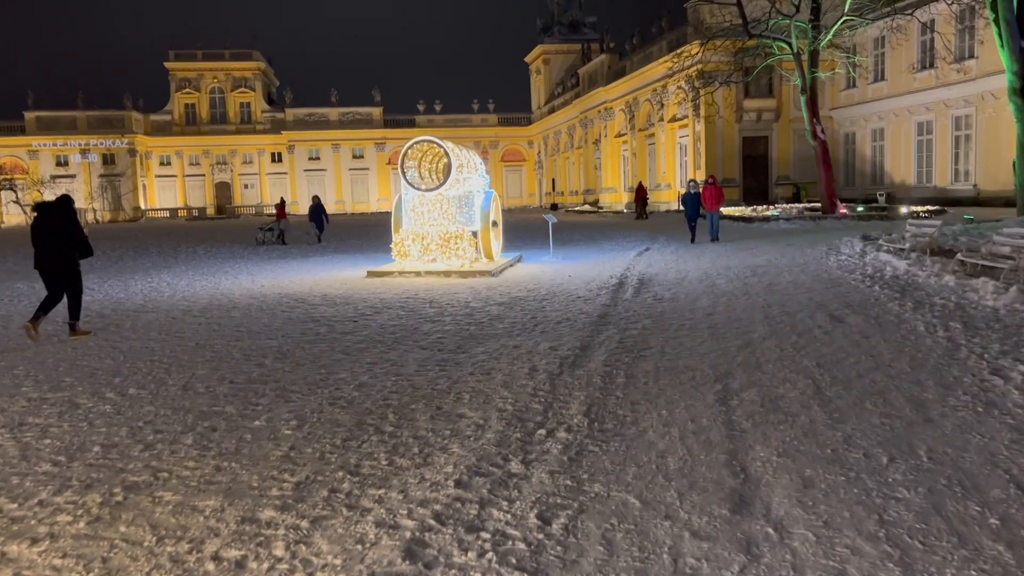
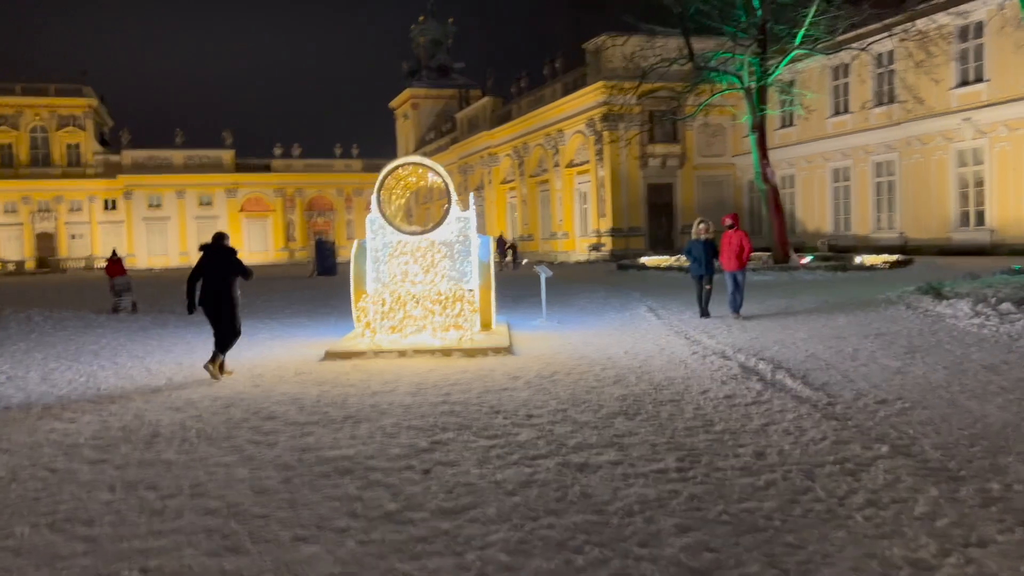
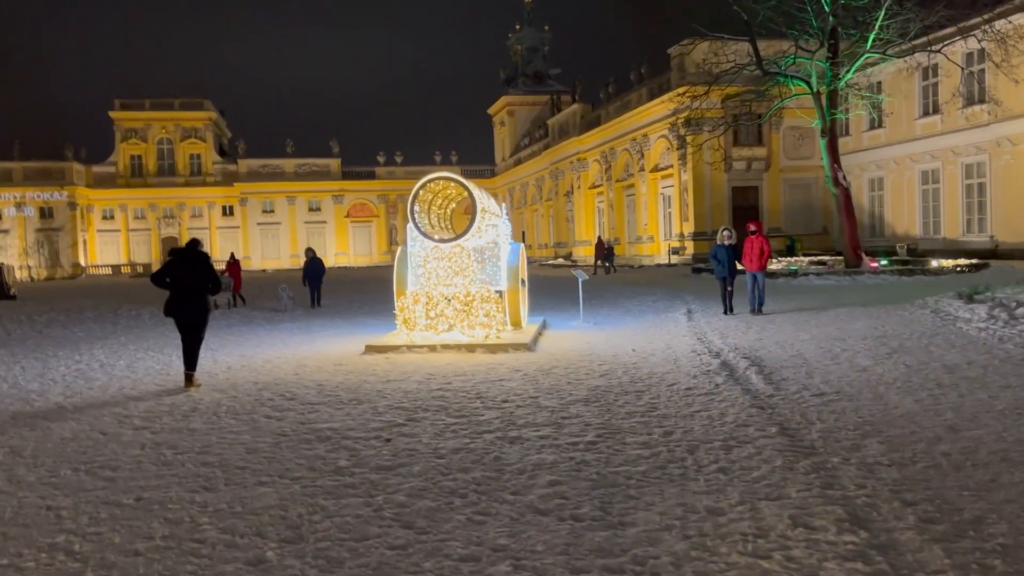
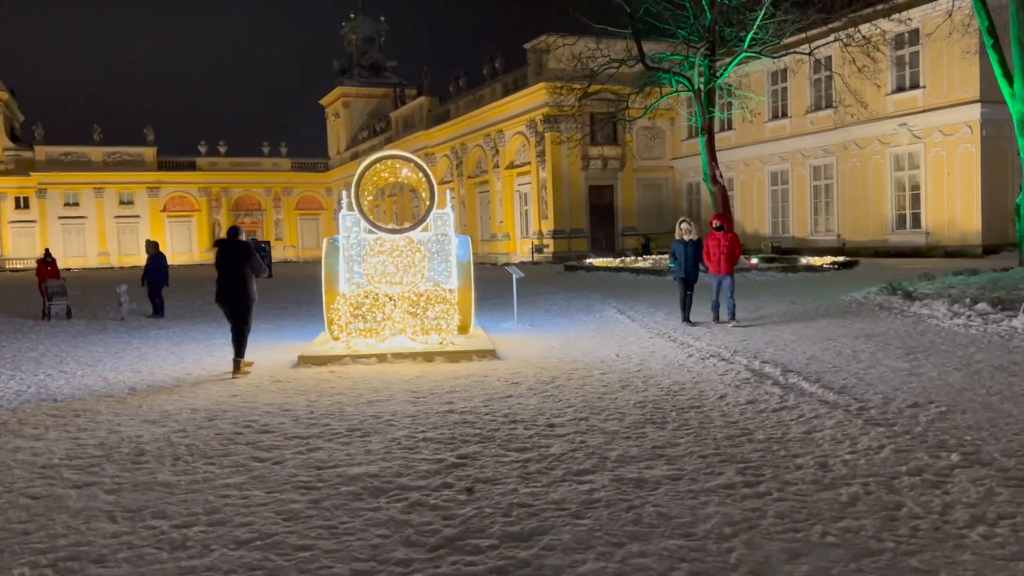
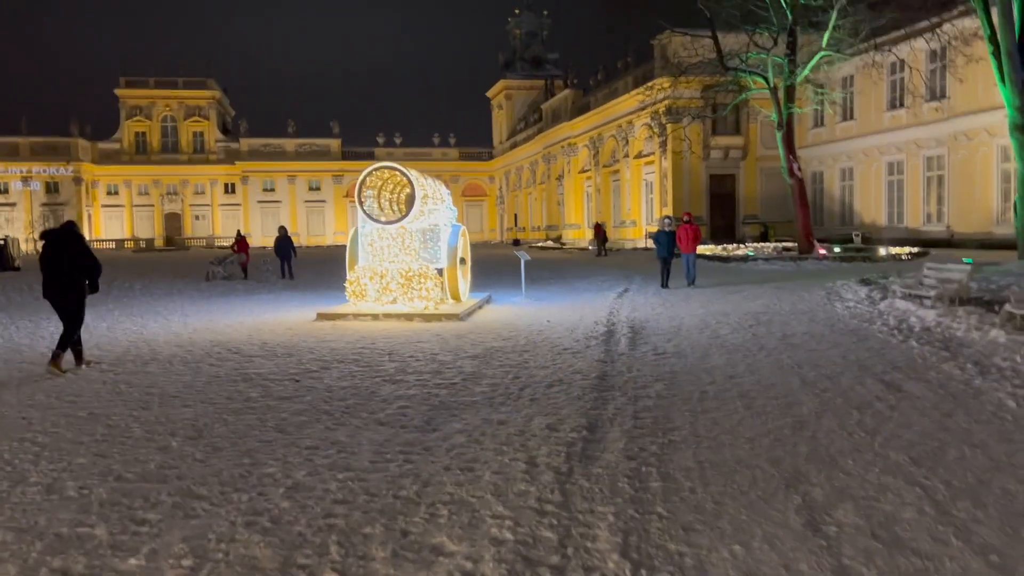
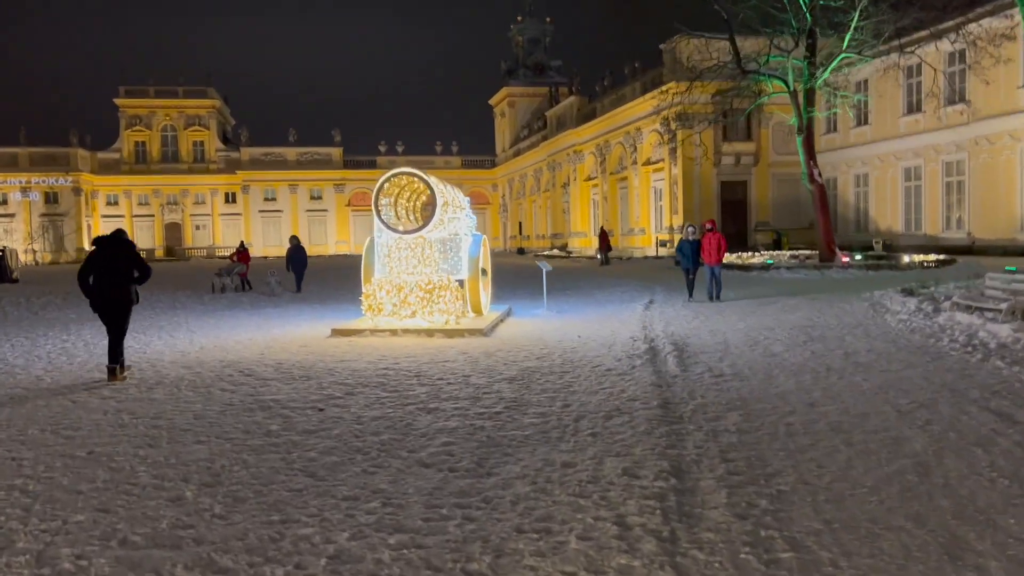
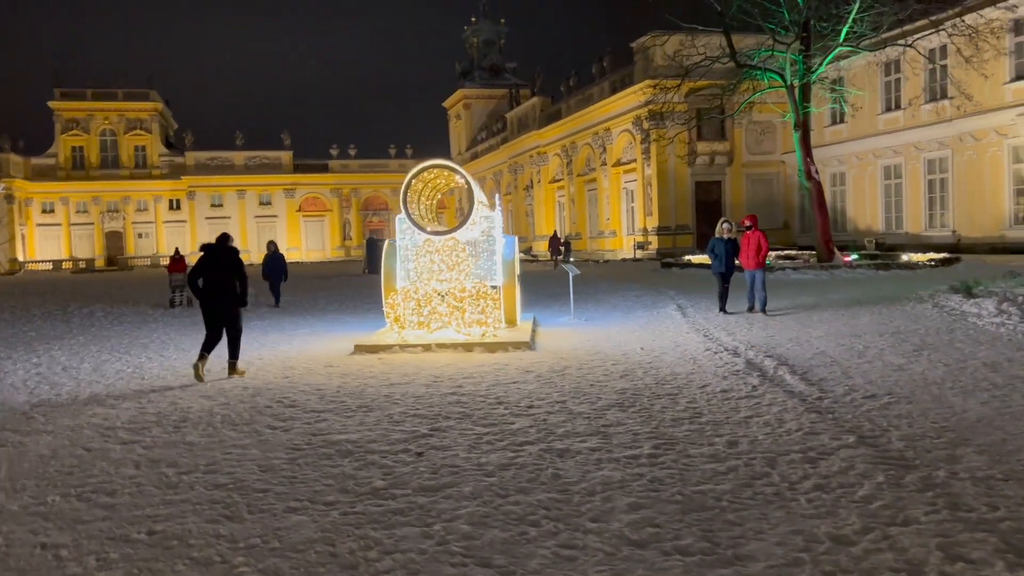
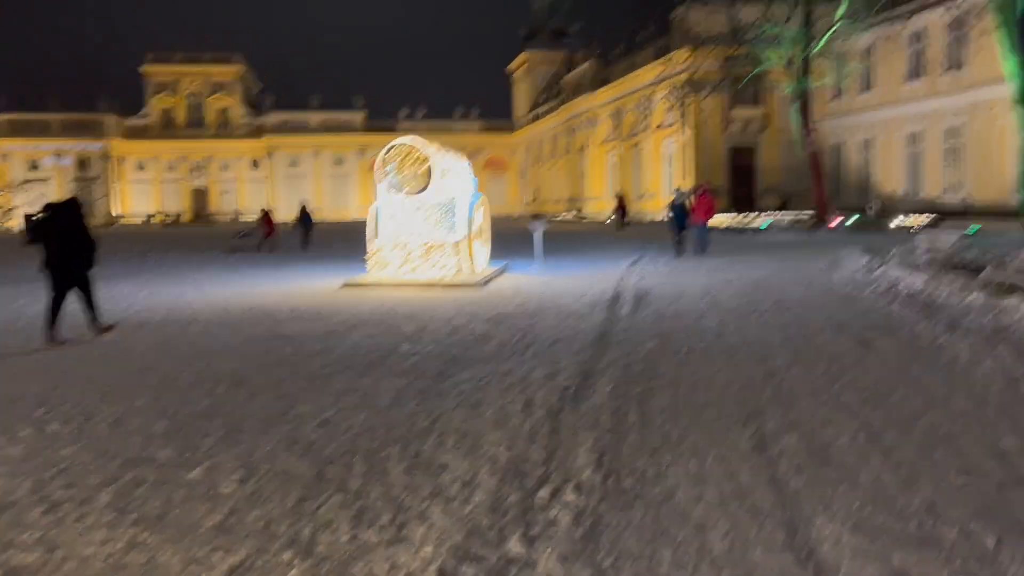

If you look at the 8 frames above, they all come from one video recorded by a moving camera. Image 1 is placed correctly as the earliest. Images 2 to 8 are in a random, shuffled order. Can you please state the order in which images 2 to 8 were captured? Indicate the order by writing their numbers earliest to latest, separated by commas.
8, 5, 6, 3, 7, 2, 4
